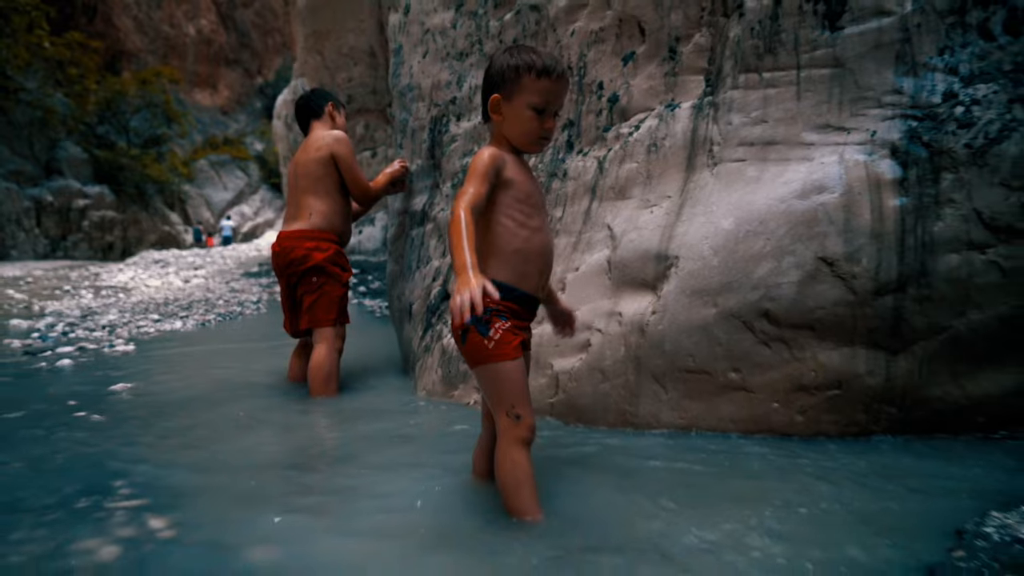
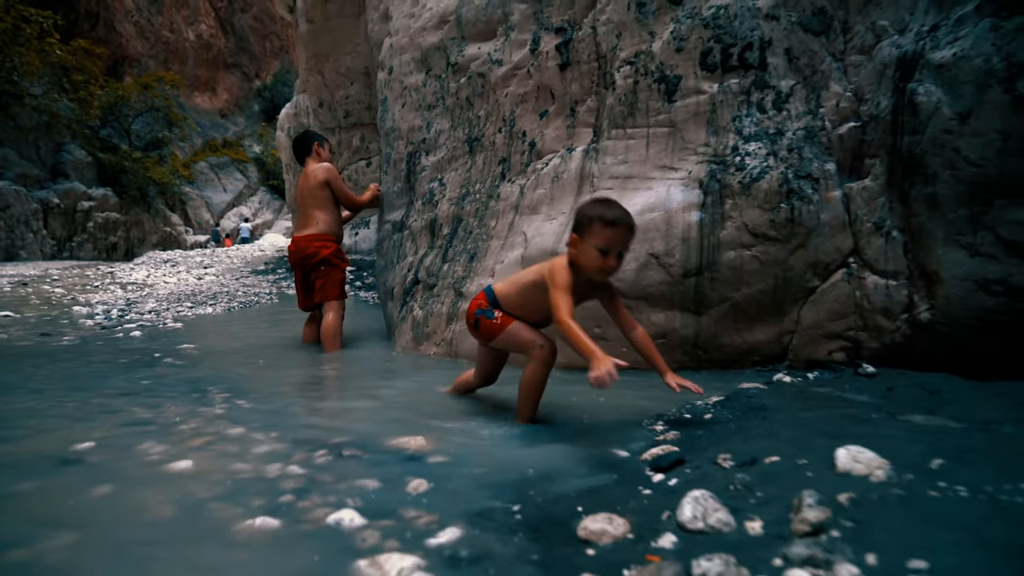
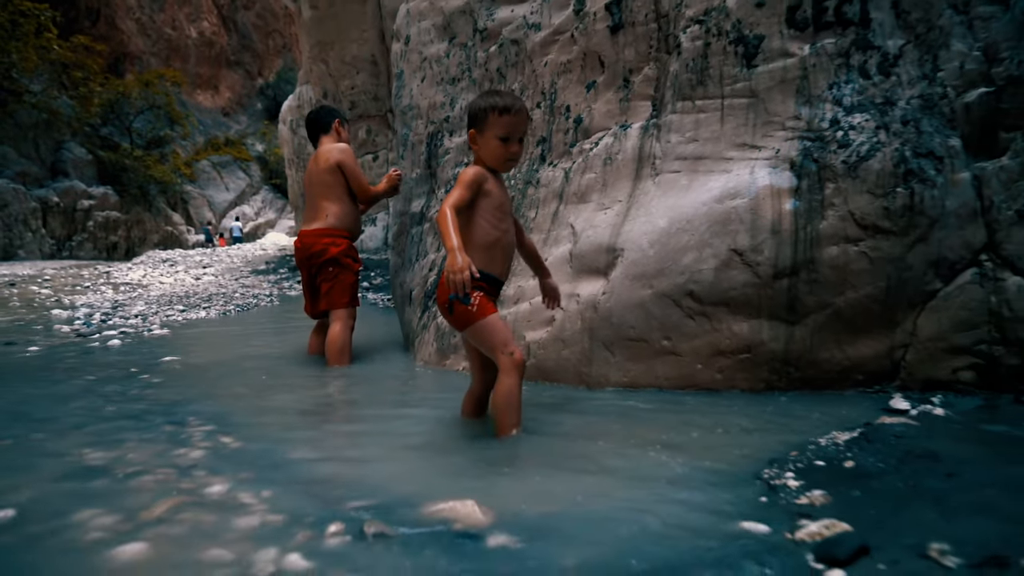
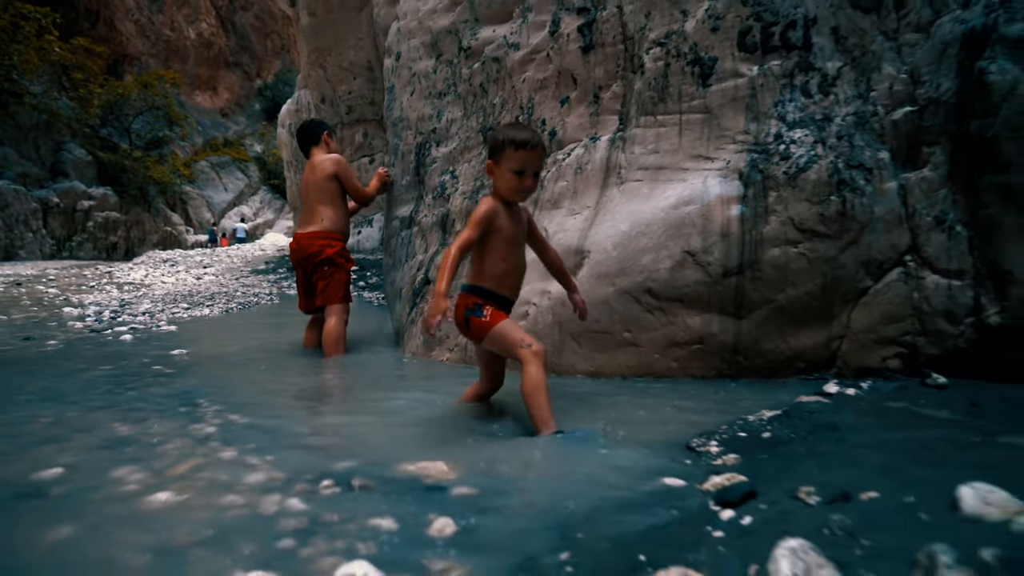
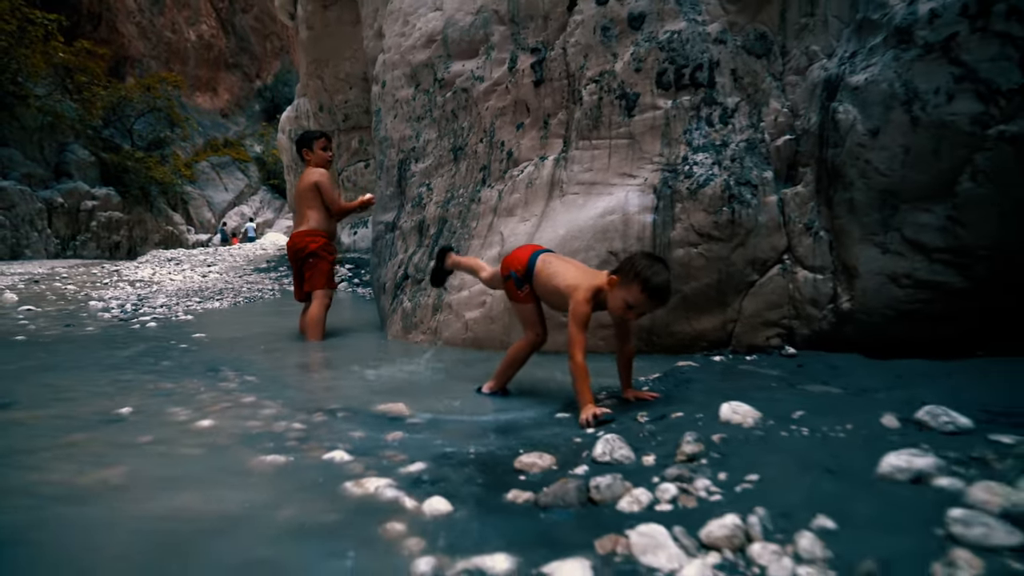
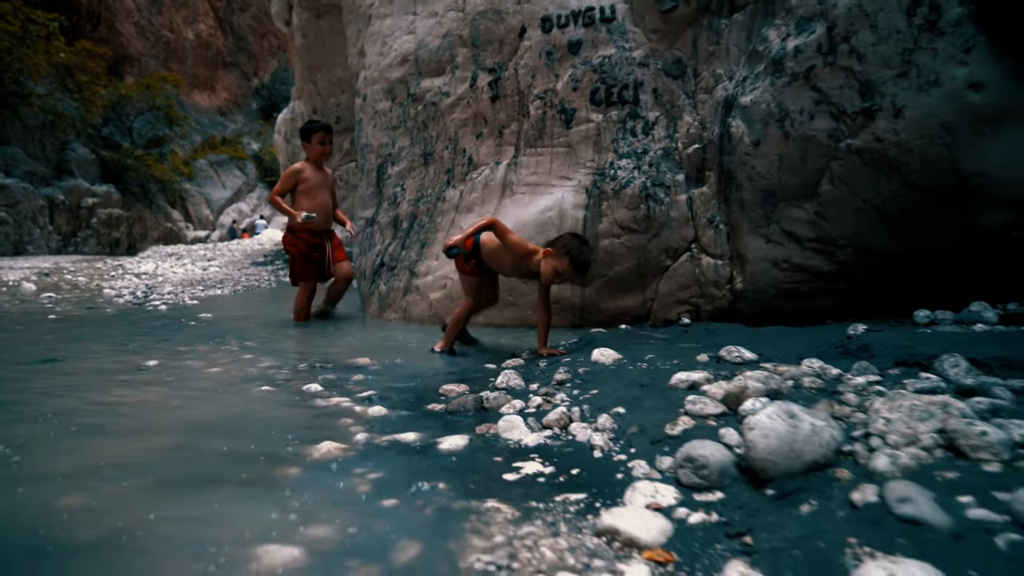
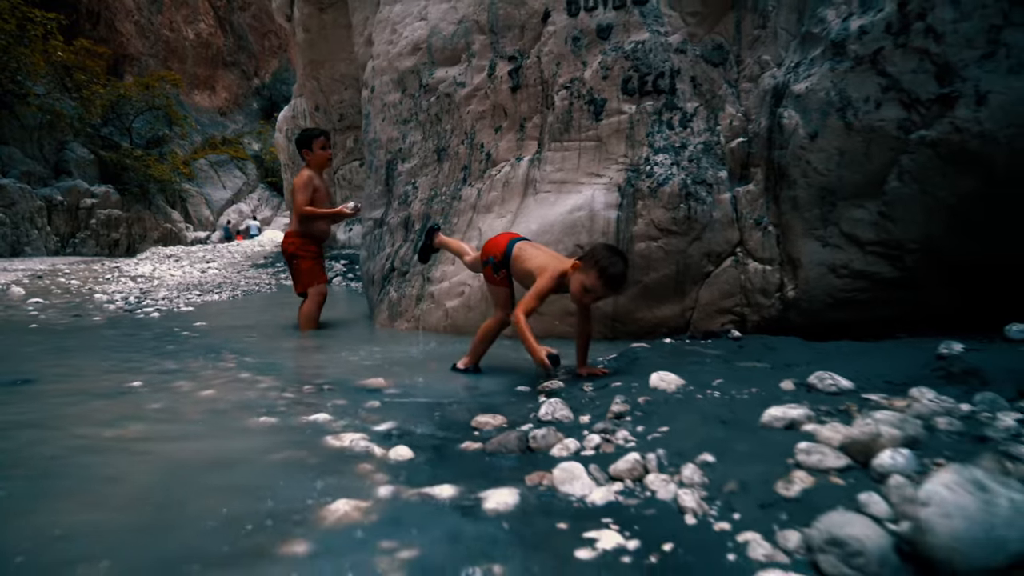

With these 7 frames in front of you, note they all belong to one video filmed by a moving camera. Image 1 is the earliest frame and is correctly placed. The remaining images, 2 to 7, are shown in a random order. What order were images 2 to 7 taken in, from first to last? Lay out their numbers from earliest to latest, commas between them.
3, 4, 2, 5, 7, 6
